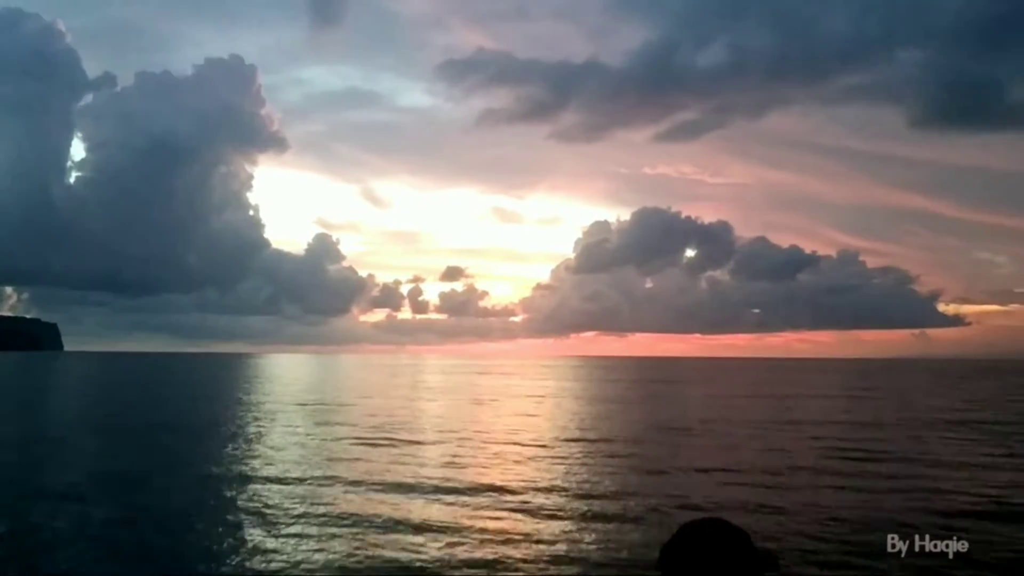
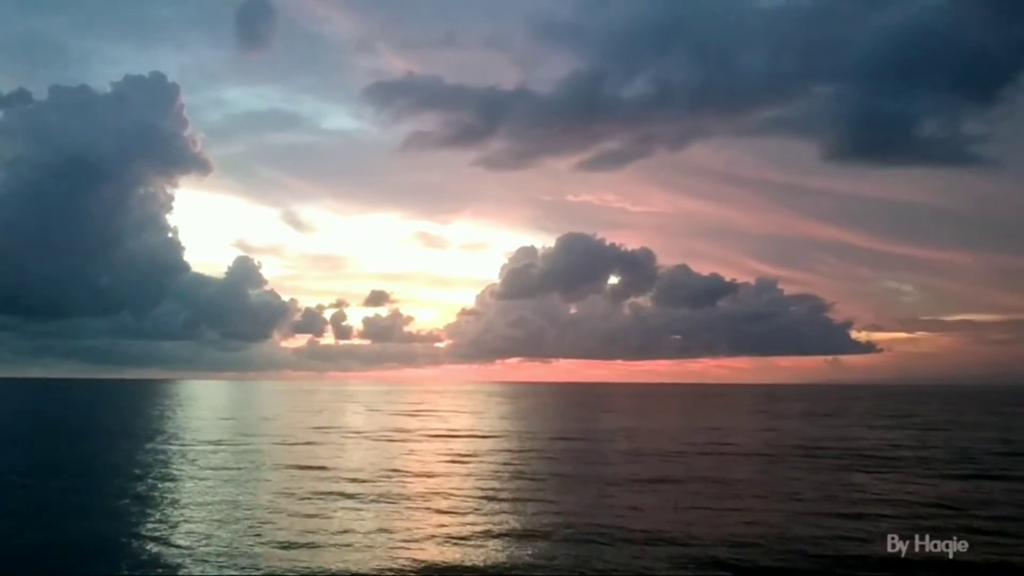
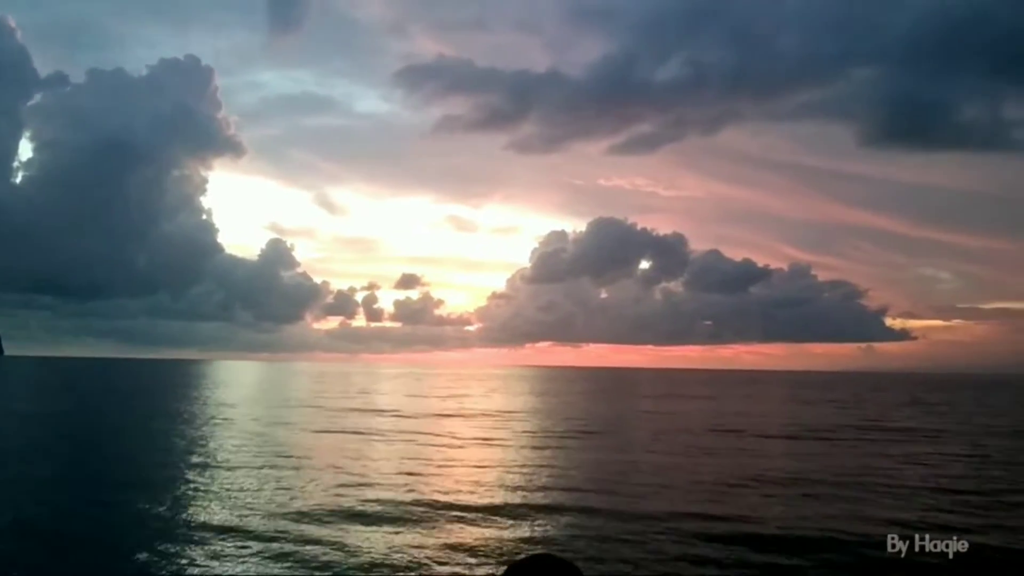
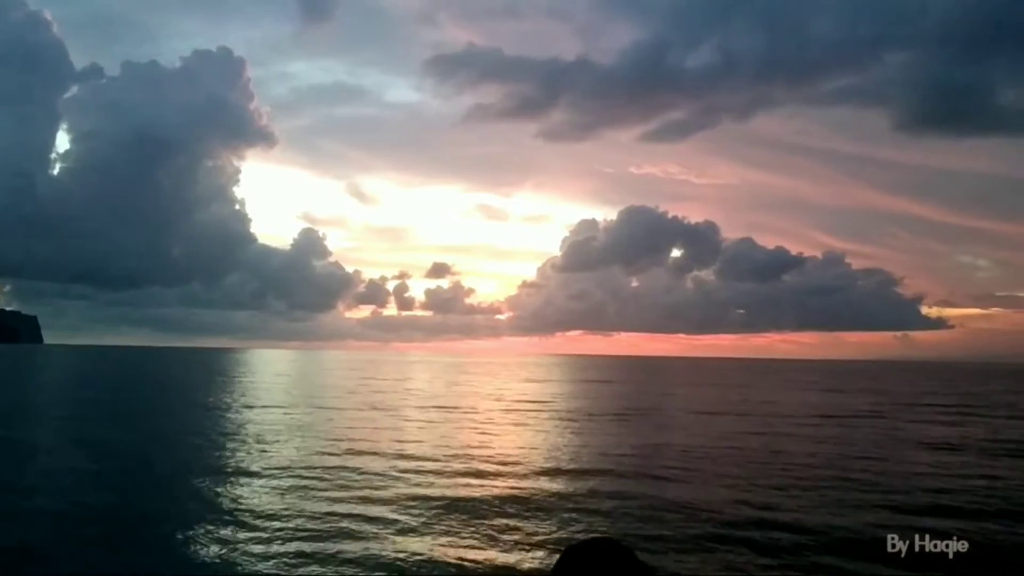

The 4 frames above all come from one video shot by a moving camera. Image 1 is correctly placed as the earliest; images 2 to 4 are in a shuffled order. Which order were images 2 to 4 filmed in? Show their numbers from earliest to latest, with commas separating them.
4, 3, 2
